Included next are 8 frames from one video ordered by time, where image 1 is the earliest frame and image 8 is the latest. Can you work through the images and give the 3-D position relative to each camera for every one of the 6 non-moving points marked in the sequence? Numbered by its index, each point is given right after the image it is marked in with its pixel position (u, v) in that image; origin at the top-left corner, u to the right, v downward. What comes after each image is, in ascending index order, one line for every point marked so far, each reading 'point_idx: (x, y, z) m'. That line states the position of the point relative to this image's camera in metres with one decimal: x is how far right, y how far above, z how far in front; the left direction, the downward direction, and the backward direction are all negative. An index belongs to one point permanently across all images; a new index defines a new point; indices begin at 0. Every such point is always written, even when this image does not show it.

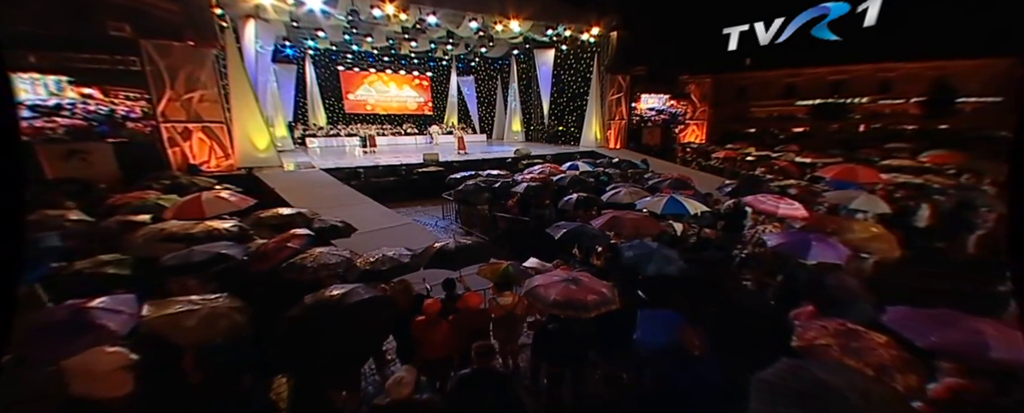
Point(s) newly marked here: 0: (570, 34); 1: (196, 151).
0: (+1.5, +4.4, +9.0) m
1: (-4.8, +0.8, +5.4) m
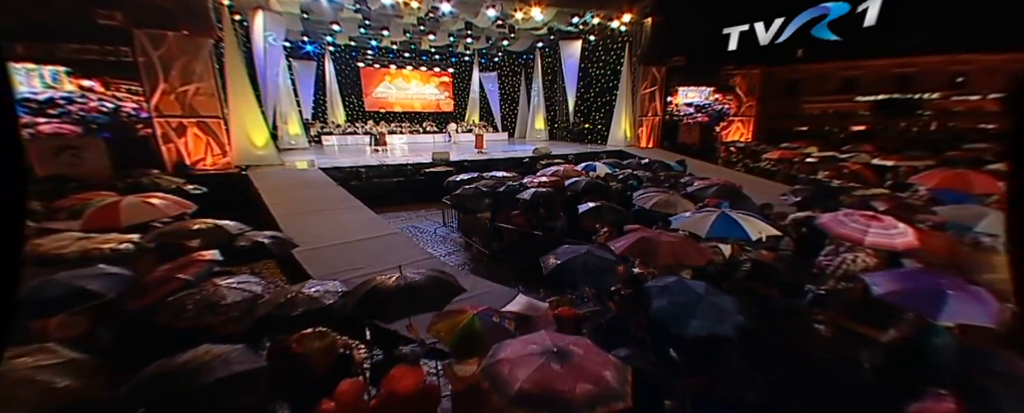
0: (+2.0, +4.2, +8.2) m
1: (-4.6, +0.8, +5.2) m
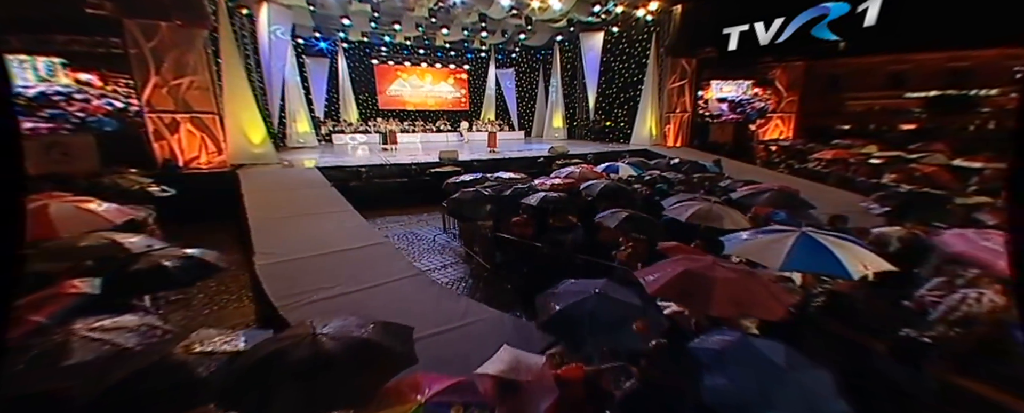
0: (+2.3, +4.2, +7.6) m
1: (-4.5, +0.8, +4.9) m
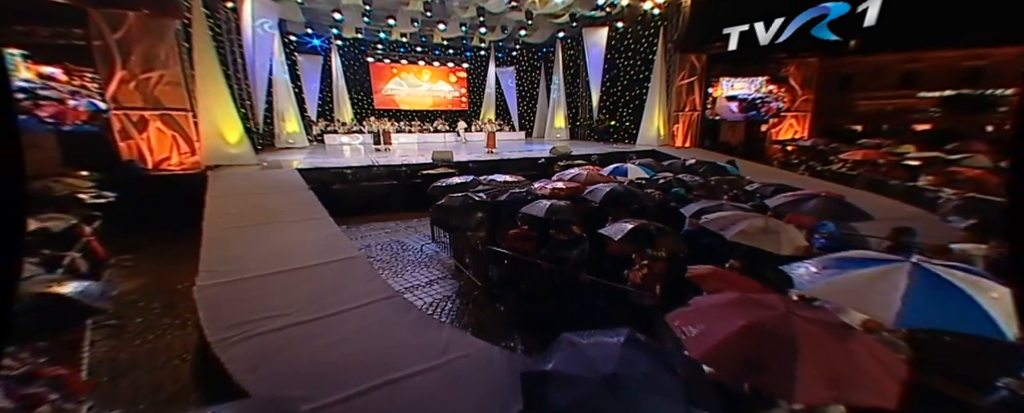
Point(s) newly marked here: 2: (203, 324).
0: (+2.3, +4.1, +7.2) m
1: (-4.5, +0.8, +4.5) m
2: (-1.5, -0.6, +1.8) m
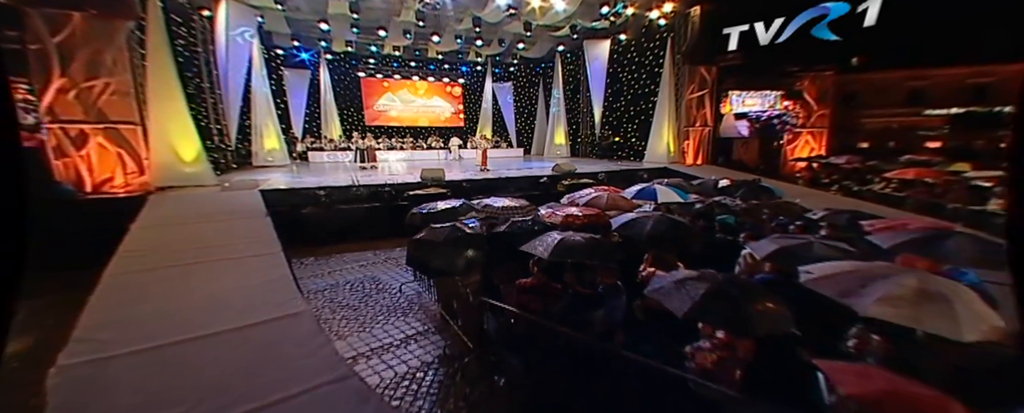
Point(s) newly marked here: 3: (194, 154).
0: (+2.3, +3.7, +6.8) m
1: (-4.5, +0.5, +3.9) m
2: (-1.5, -0.8, +1.1) m
3: (-4.1, +0.7, +4.7) m
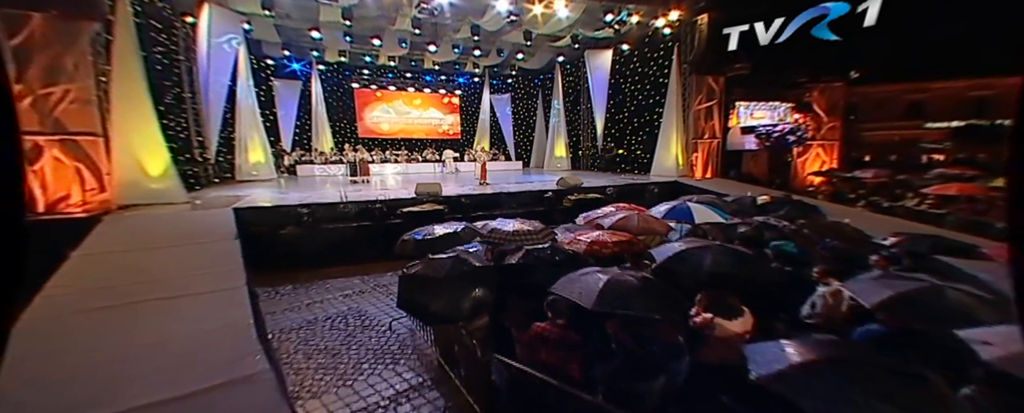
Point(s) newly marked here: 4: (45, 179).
0: (+2.3, +3.4, +6.5) m
1: (-4.5, +0.3, +3.4) m
2: (-1.4, -0.8, +0.7) m
3: (-4.1, +0.5, +4.3) m
4: (-4.4, +0.3, +3.3) m
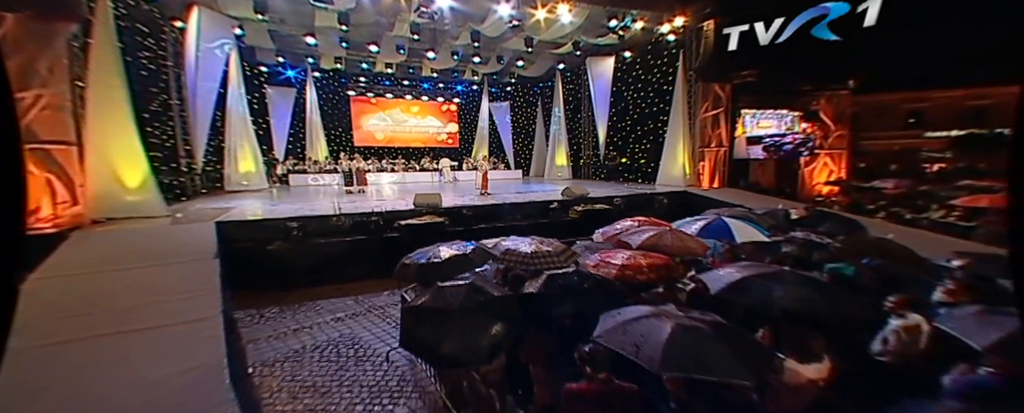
0: (+2.3, +3.2, +6.4) m
1: (-4.4, +0.1, +3.2) m
2: (-1.3, -0.9, +0.4) m
3: (-4.0, +0.3, +4.0) m
4: (-4.3, +0.1, +3.0) m
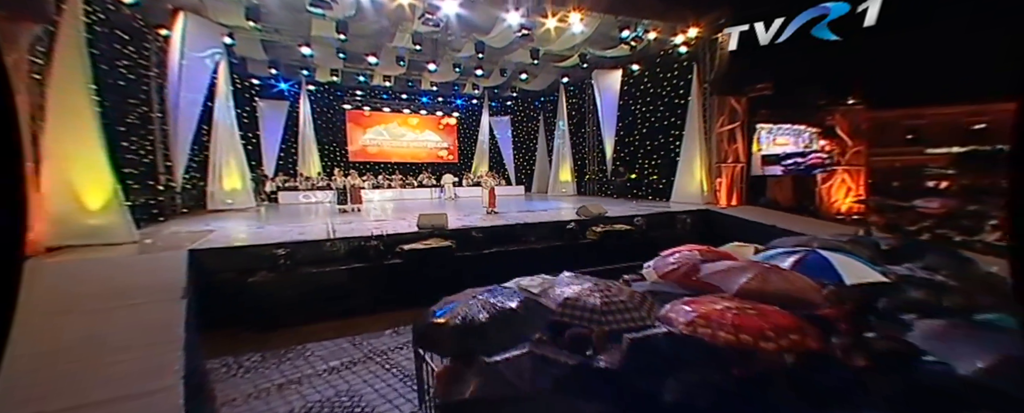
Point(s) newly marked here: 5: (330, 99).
0: (+2.4, +2.9, +6.2) m
1: (-4.2, -0.1, +2.7) m
2: (-1.1, -1.0, -0.1) m
3: (-3.9, +0.1, +3.6) m
4: (-4.1, 0.0, +2.6) m
5: (-4.5, +2.7, +8.8) m
